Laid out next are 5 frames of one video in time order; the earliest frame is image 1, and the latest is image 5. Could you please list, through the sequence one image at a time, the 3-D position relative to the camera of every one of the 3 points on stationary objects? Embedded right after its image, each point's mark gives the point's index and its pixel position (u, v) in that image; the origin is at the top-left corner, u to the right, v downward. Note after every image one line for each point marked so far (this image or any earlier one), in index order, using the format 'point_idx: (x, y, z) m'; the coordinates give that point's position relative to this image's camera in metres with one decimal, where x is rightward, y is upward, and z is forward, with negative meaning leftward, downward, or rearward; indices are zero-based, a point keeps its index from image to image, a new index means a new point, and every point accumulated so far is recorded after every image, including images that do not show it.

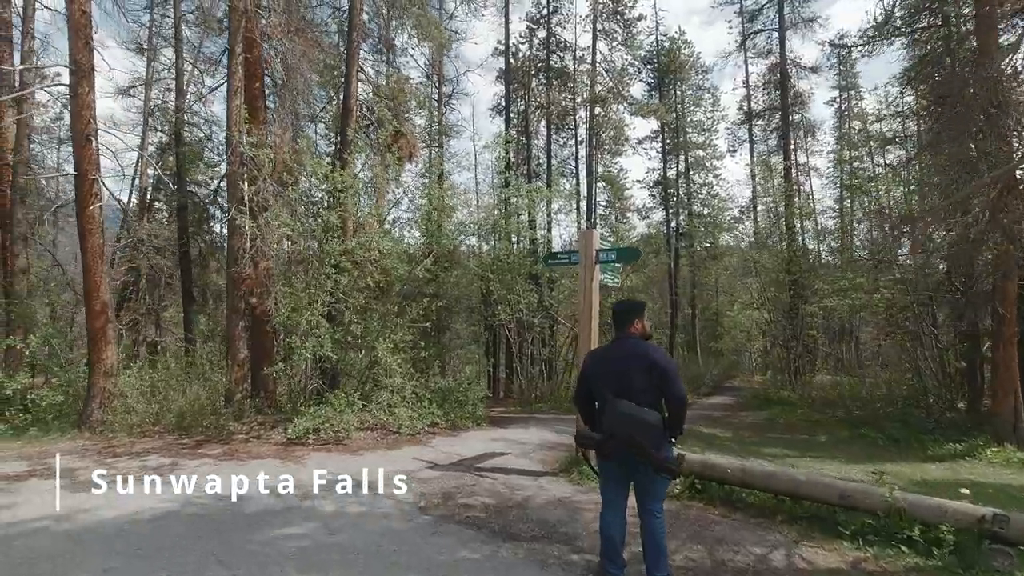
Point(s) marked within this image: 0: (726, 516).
0: (+1.9, -2.1, +5.0) m
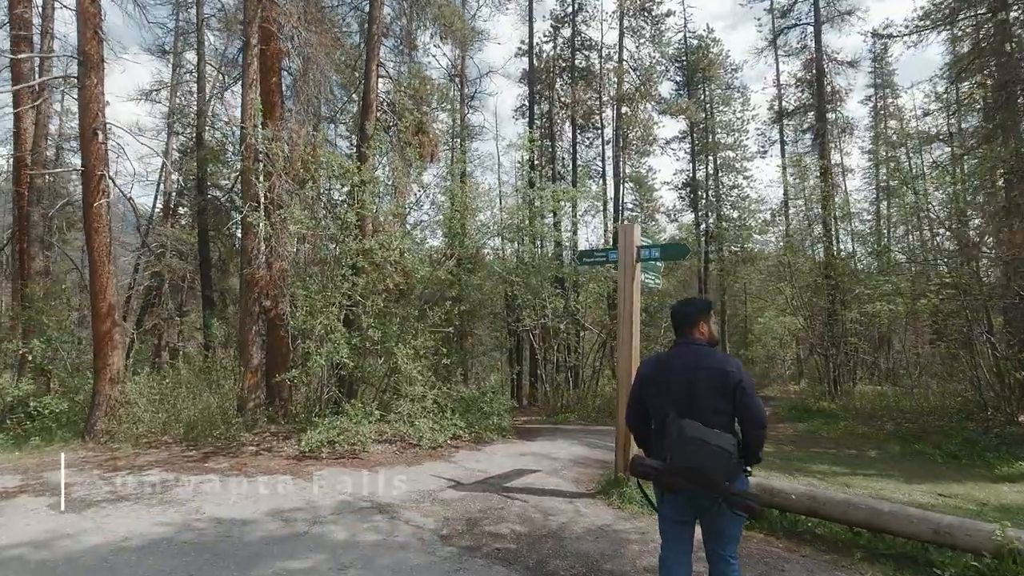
0: (+2.2, -2.1, +4.3) m
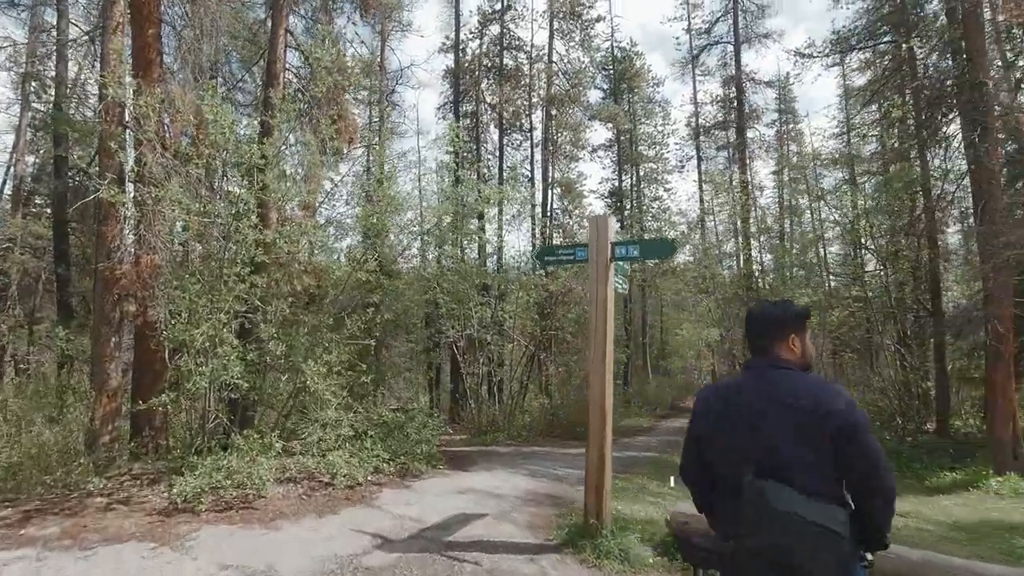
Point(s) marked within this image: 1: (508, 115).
0: (+1.9, -2.1, +3.5) m
1: (-0.1, +6.0, +19.1) m
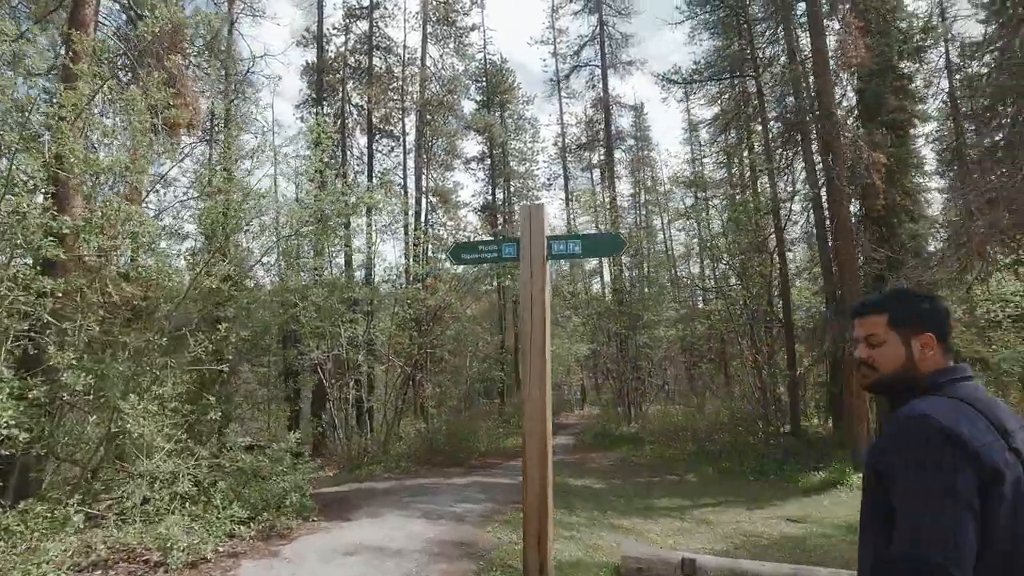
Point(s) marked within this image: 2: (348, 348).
0: (+1.6, -2.1, +2.9) m
1: (-4.3, +5.4, +17.8) m
2: (-3.6, -1.3, +12.2) m
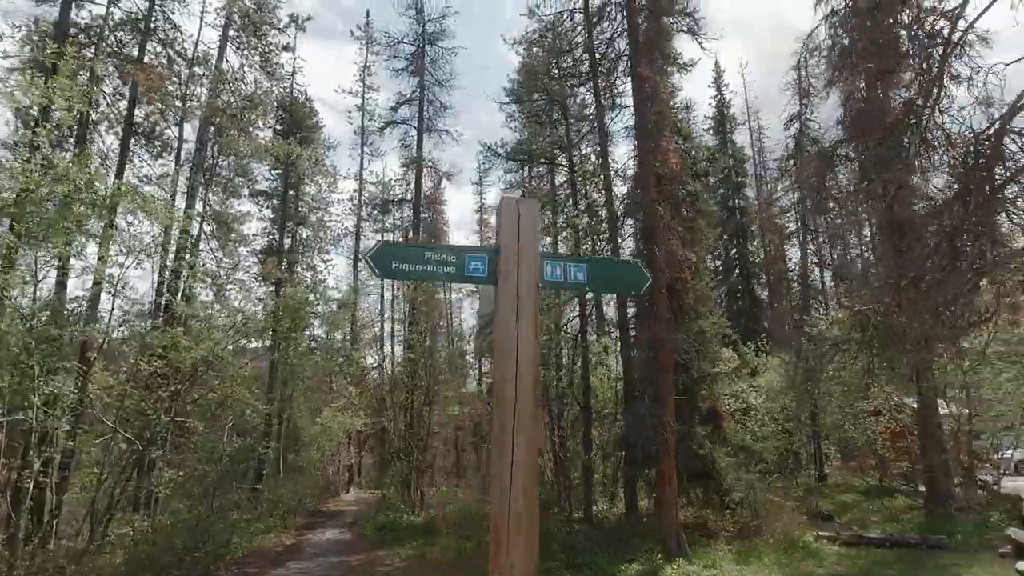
0: (+1.6, -2.3, +1.8) m
1: (-9.3, +4.4, +14.0) m
2: (-6.9, -1.8, +8.2) m
